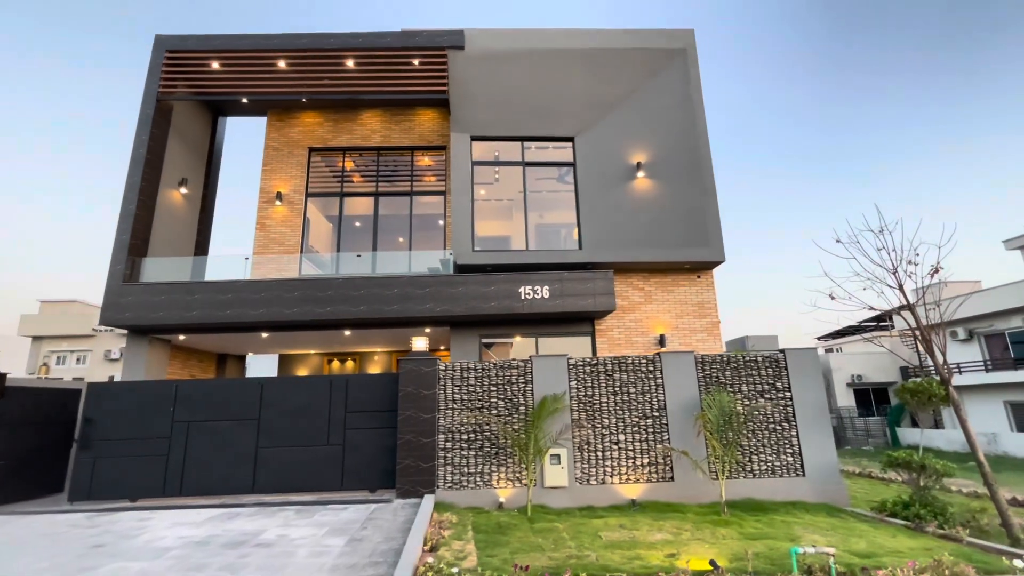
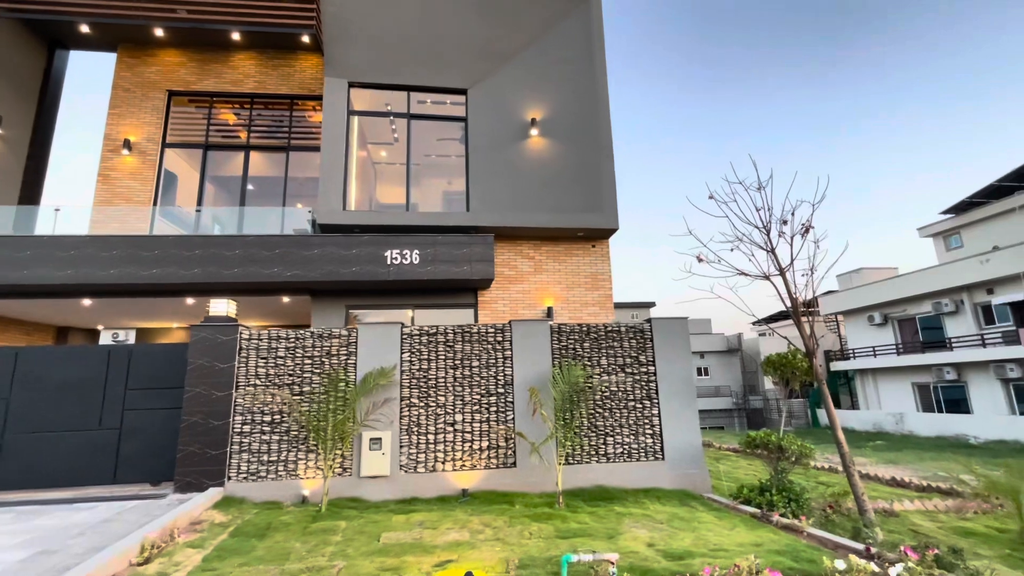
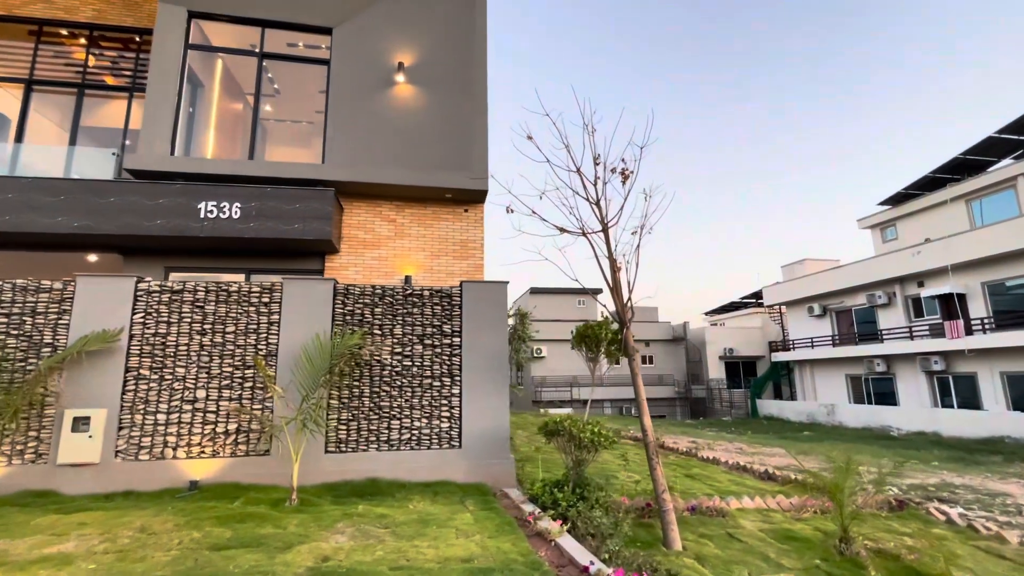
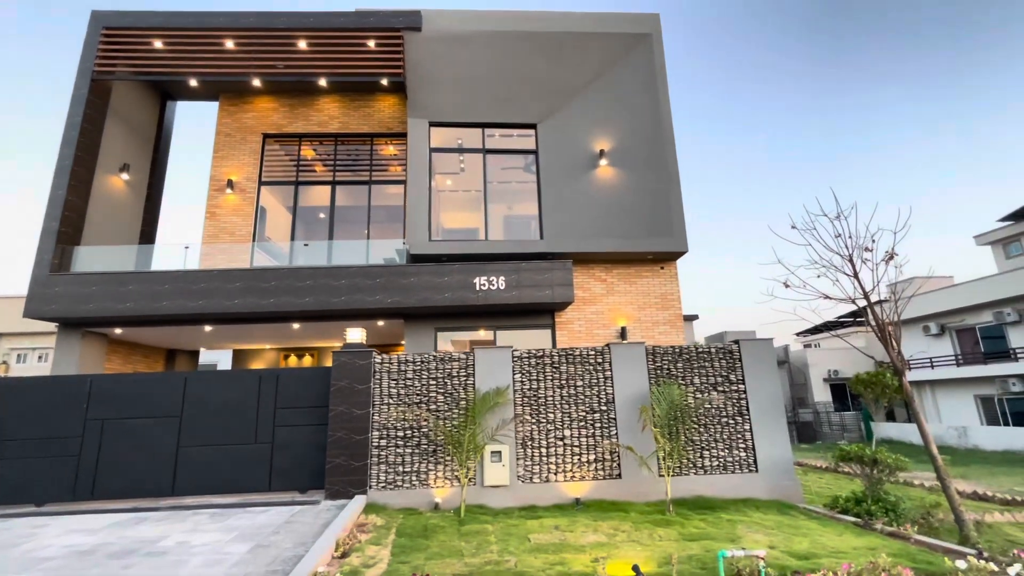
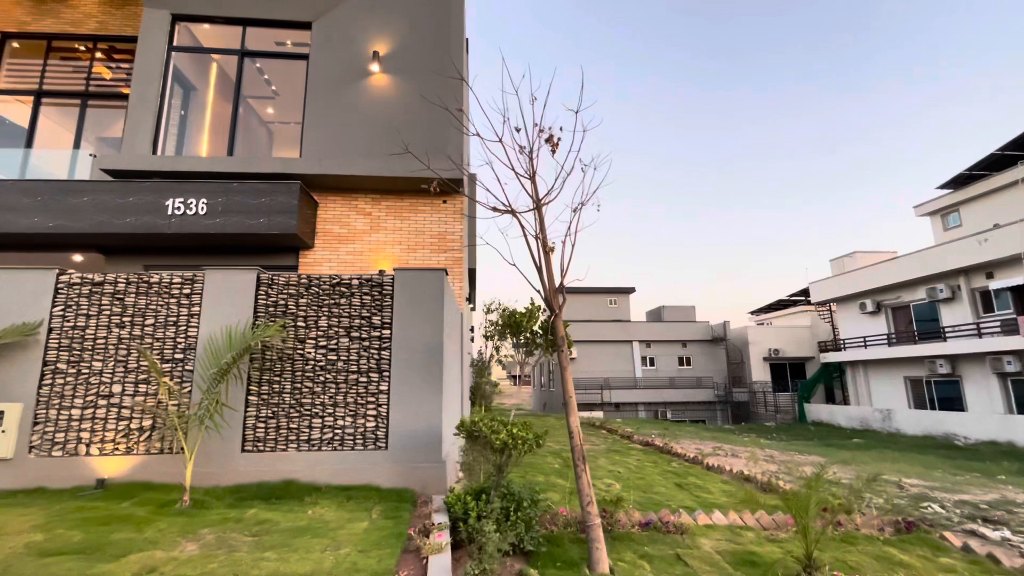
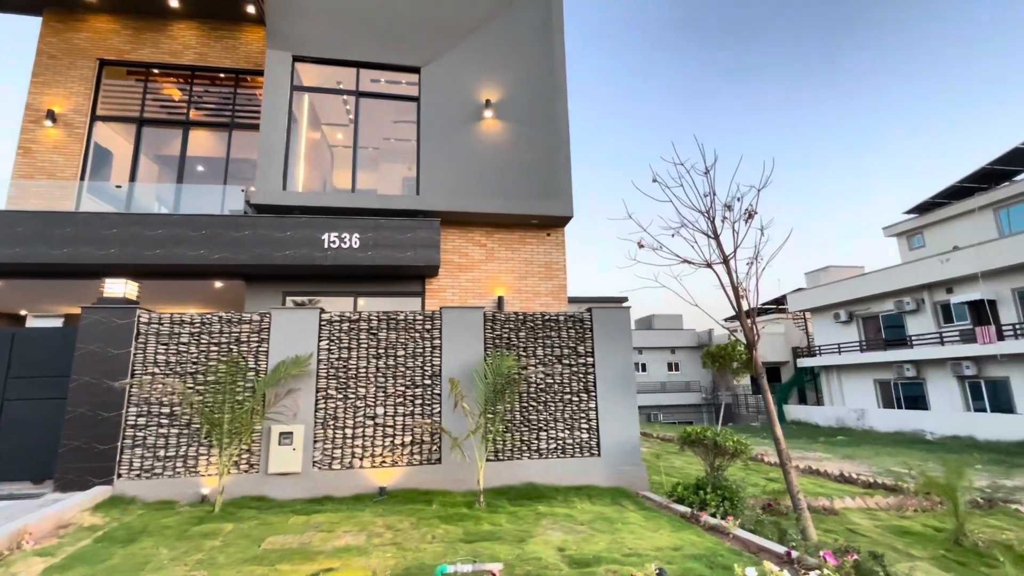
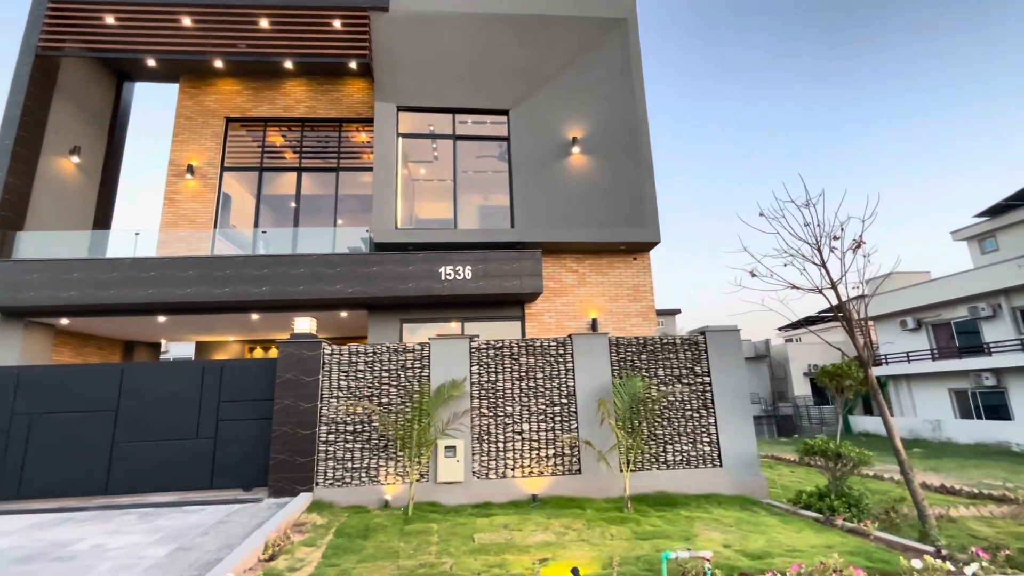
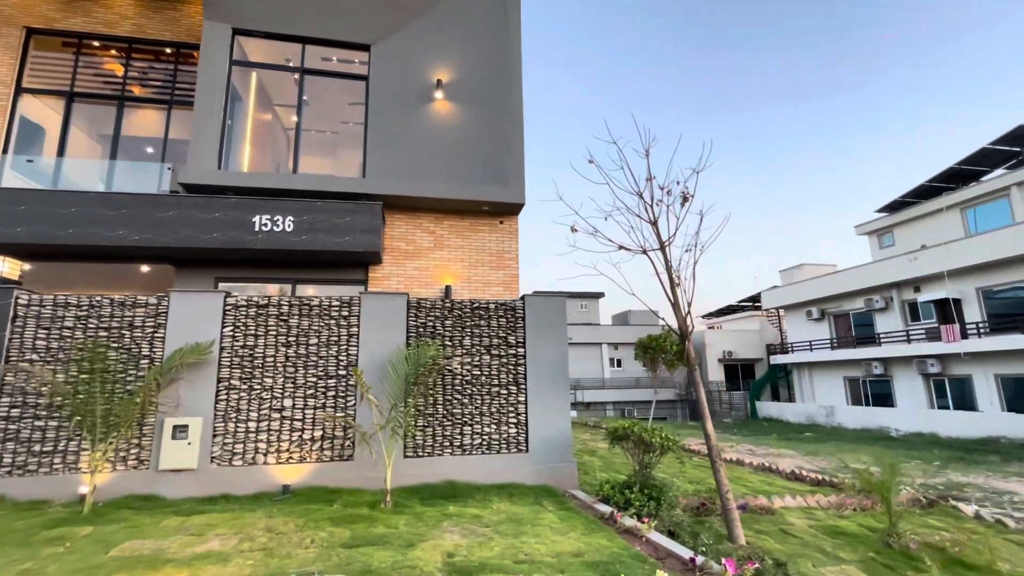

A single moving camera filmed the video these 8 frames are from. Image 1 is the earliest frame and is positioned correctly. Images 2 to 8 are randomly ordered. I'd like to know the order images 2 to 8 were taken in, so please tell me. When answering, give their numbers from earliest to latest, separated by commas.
4, 7, 2, 6, 8, 3, 5
